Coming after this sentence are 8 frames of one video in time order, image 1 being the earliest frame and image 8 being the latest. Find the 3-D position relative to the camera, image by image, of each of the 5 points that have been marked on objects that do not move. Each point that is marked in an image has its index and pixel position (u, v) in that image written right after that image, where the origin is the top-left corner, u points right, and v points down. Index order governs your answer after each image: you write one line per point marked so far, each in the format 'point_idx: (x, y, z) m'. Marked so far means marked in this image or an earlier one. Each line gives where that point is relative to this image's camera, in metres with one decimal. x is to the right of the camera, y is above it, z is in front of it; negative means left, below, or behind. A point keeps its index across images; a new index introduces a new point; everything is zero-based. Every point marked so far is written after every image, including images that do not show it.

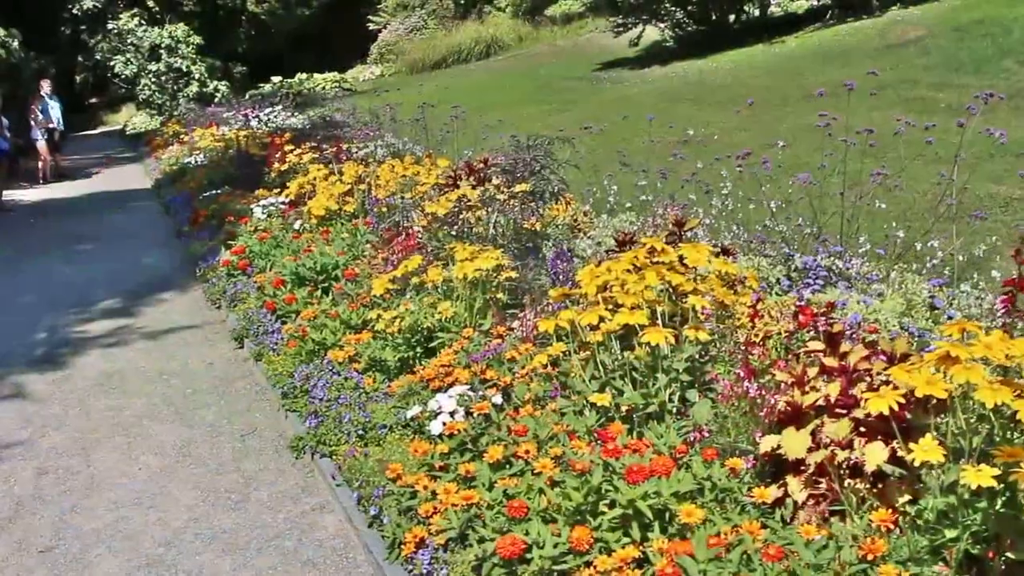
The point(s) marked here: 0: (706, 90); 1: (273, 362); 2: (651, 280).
0: (+2.8, +2.9, +15.3) m
1: (-1.4, -0.4, +5.9) m
2: (+0.6, 0.0, +4.0) m
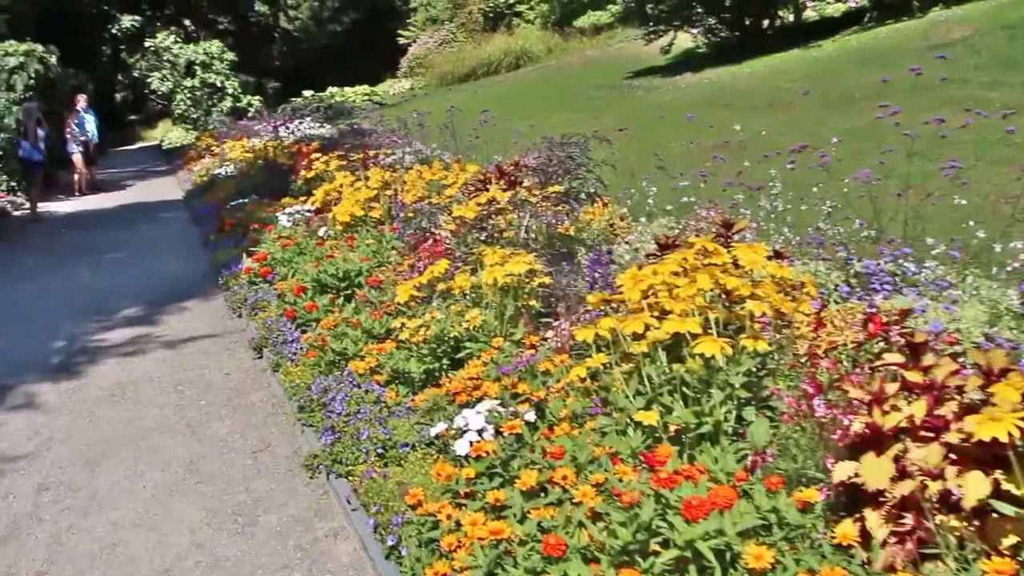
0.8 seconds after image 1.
0: (+3.3, +2.8, +14.9) m
1: (-1.2, -0.5, +5.5) m
2: (+0.7, 0.0, +3.6) m
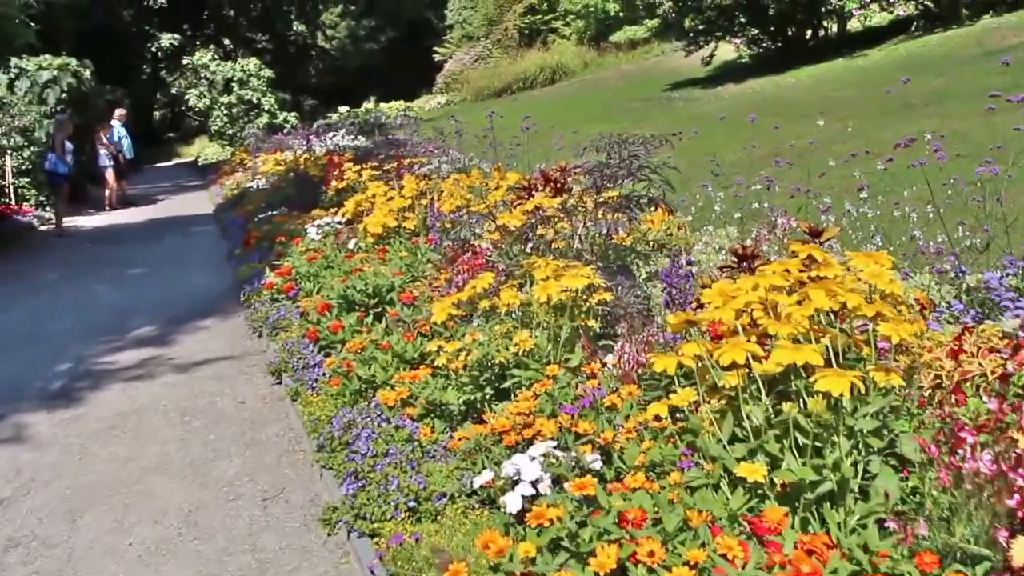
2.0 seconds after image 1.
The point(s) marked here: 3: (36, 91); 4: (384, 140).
0: (+3.9, +2.5, +14.1) m
1: (-0.9, -0.5, +4.8) m
2: (+0.9, 0.0, +2.9) m
3: (-7.2, +3.0, +15.5) m
4: (-1.5, +1.7, +11.9) m
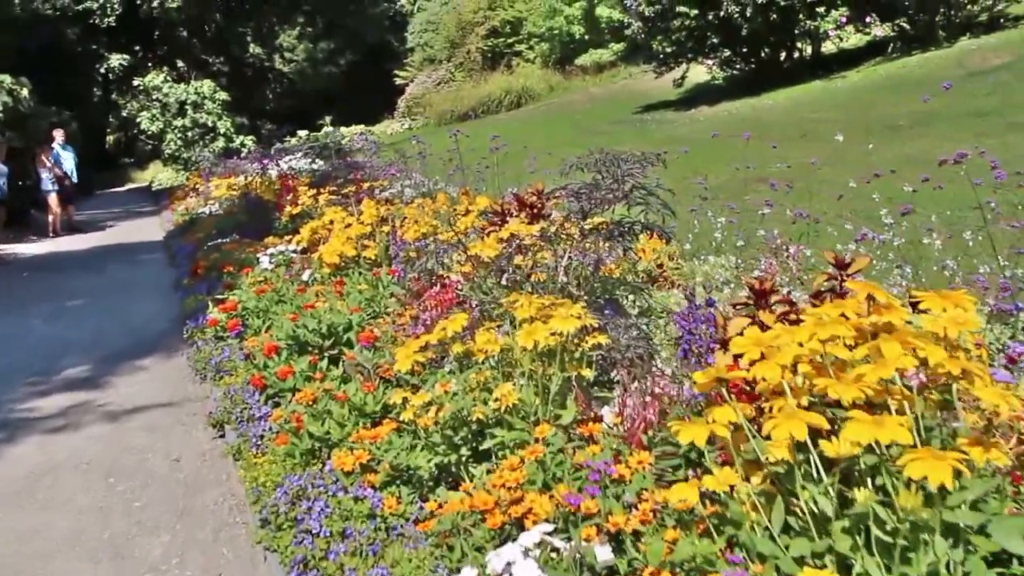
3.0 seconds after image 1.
0: (+3.4, +2.2, +13.6) m
1: (-1.0, -0.7, +4.1) m
2: (+0.8, -0.1, +2.3) m
3: (-7.7, +2.5, +14.7) m
4: (-1.8, +1.4, +11.3) m
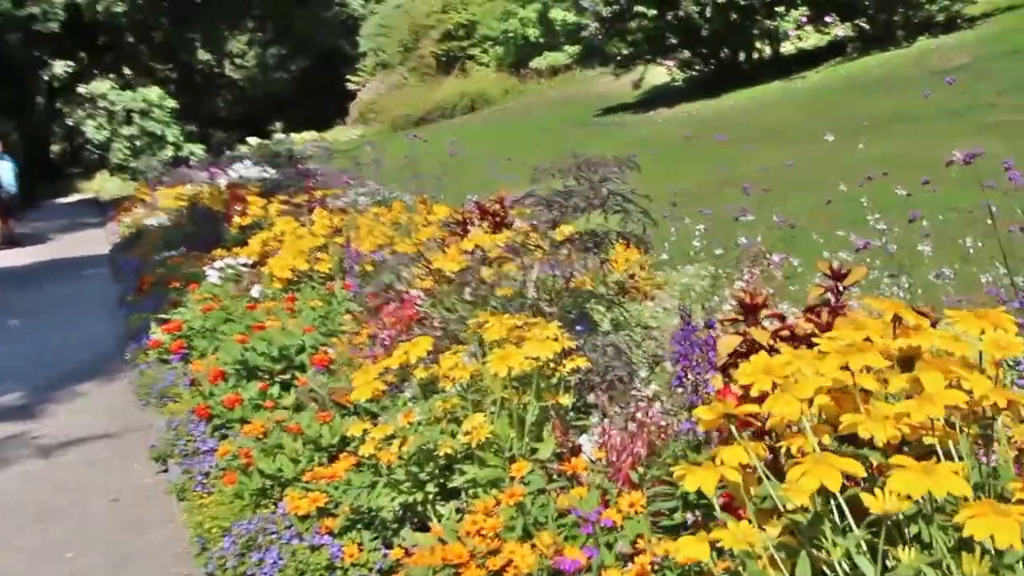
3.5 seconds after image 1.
0: (+2.8, +2.1, +13.4) m
1: (-1.1, -0.8, +3.8) m
2: (+0.8, -0.2, +2.0) m
3: (-8.3, +2.3, +14.0) m
4: (-2.3, +1.2, +10.8) m
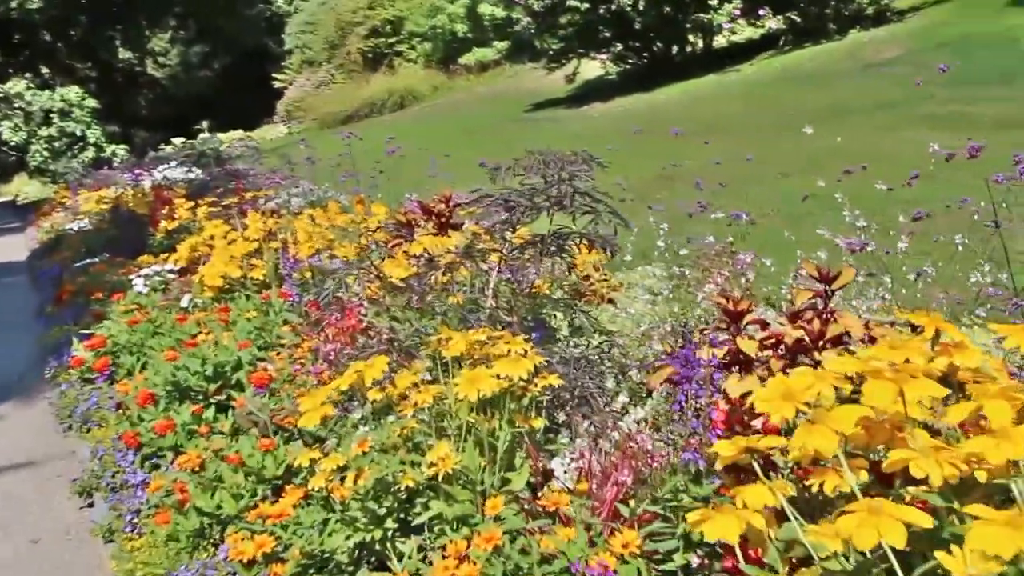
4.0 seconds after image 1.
0: (+2.0, +2.2, +13.3) m
1: (-1.2, -0.9, +3.4) m
2: (+0.8, -0.2, +1.7) m
3: (-9.2, +2.1, +13.1) m
4: (-2.9, +1.2, +10.3) m
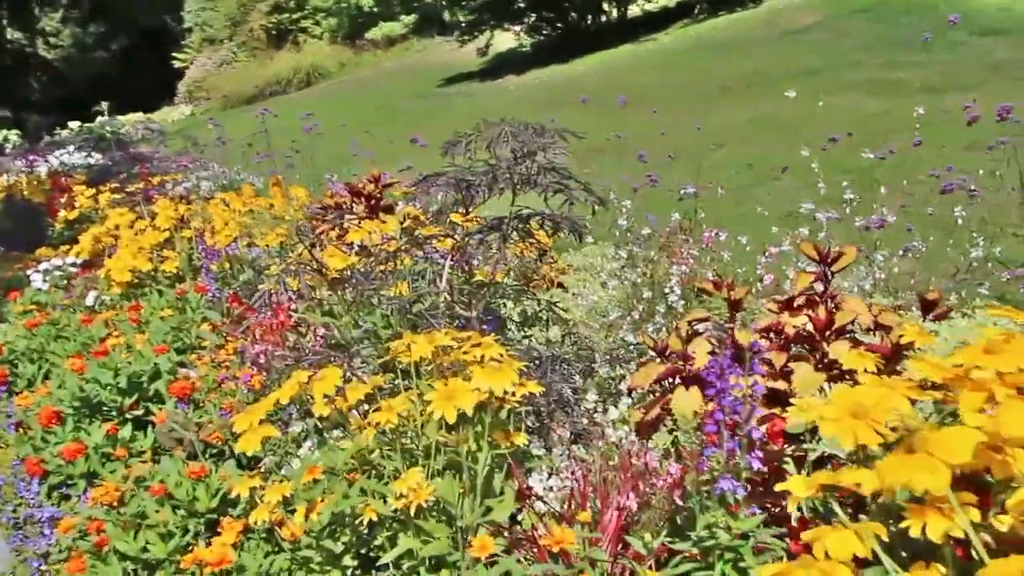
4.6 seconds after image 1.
0: (+1.0, +2.5, +12.9) m
1: (-1.3, -0.9, +2.9) m
2: (+0.8, -0.2, +1.4) m
3: (-10.1, +2.0, +11.9) m
4: (-3.6, +1.2, +9.6) m
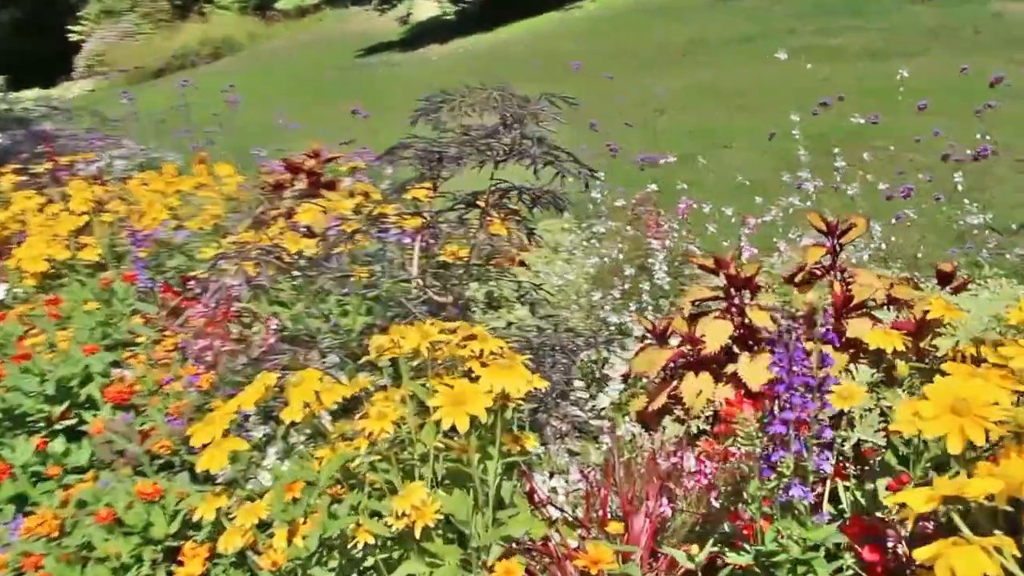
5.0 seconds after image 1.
0: (+0.1, +2.8, +12.6) m
1: (-1.3, -0.9, +2.5) m
2: (+0.9, -0.2, +1.1) m
3: (-10.9, +2.0, +10.6) m
4: (-4.2, +1.3, +9.0) m
